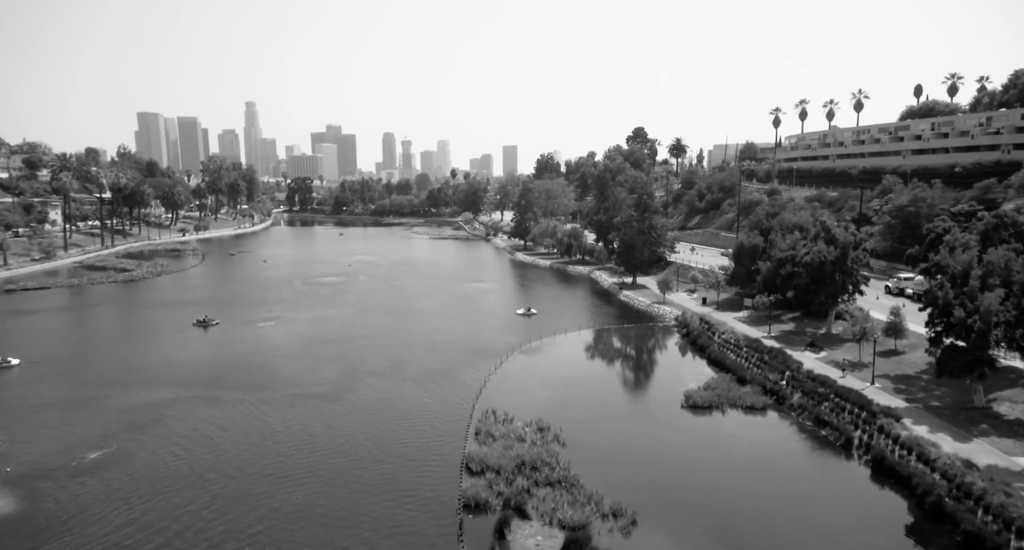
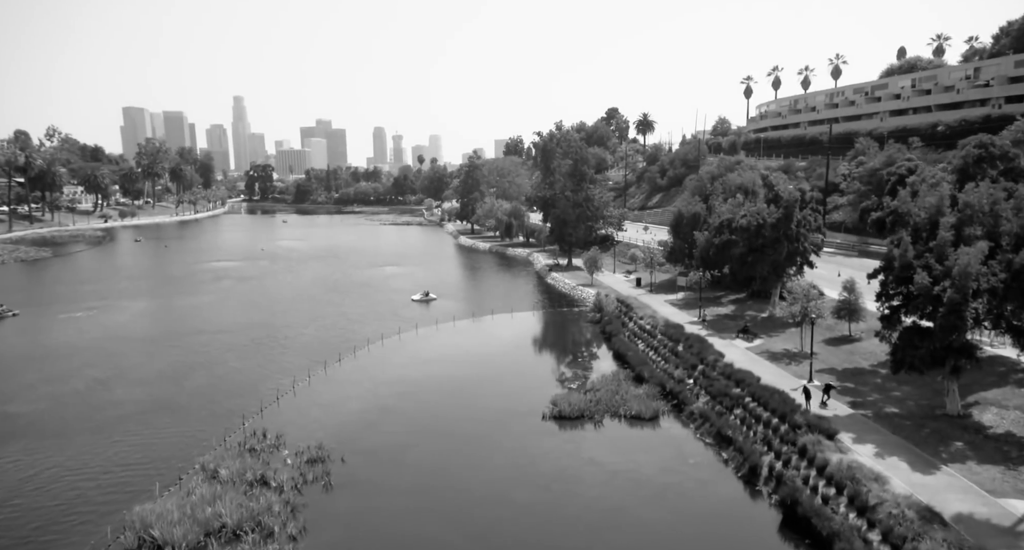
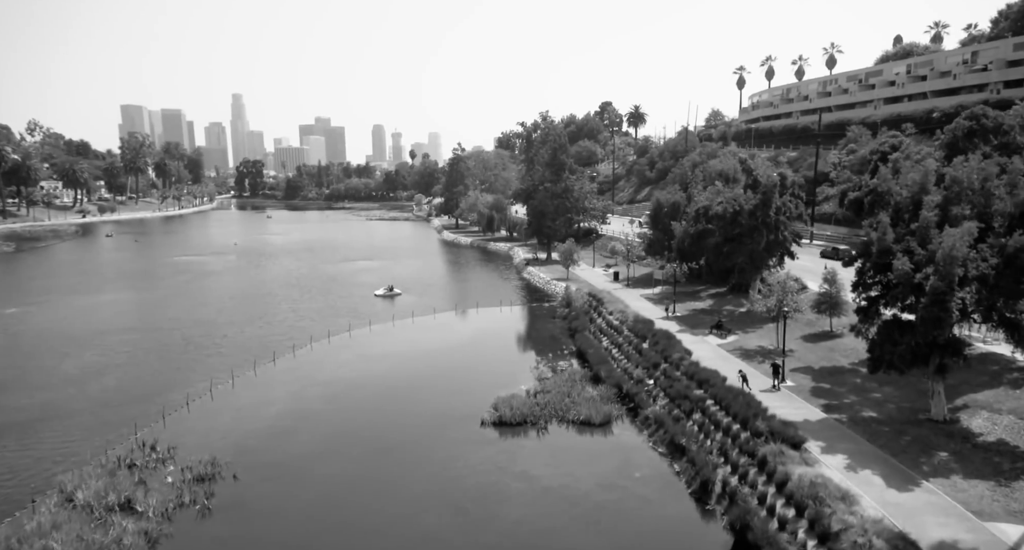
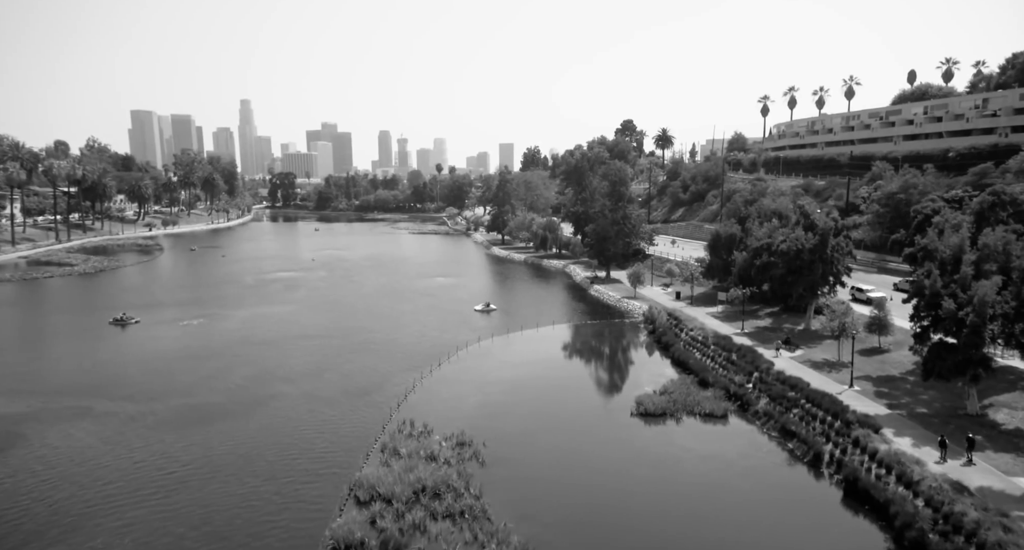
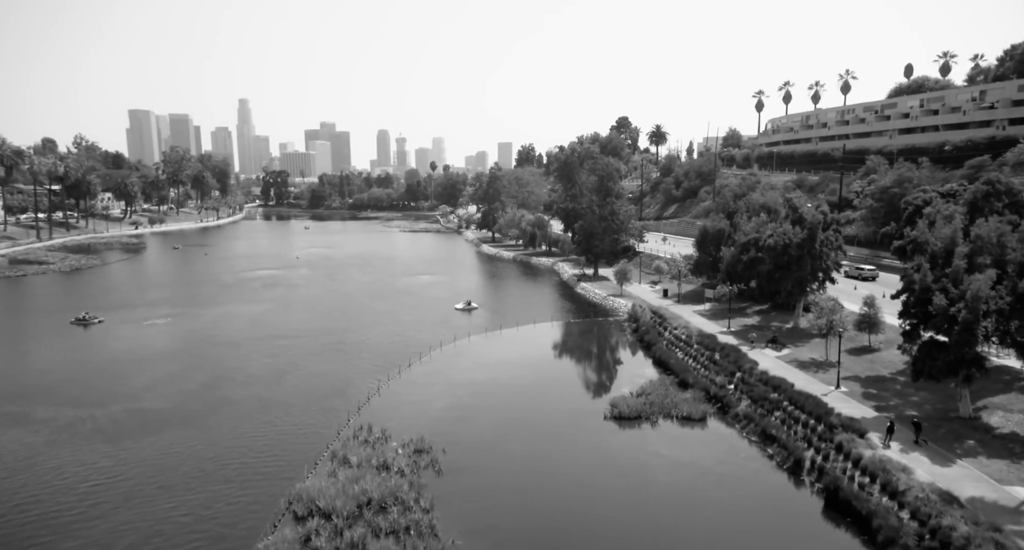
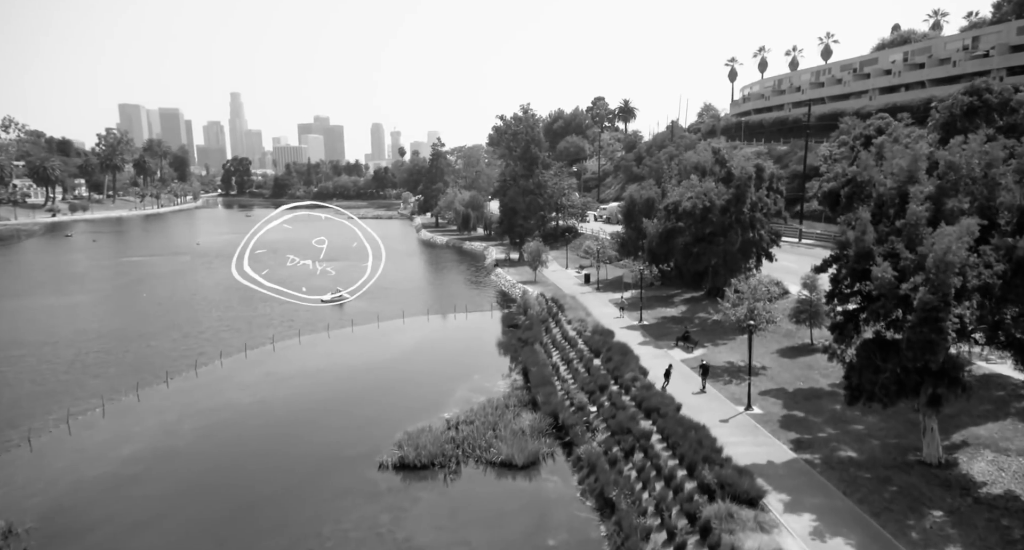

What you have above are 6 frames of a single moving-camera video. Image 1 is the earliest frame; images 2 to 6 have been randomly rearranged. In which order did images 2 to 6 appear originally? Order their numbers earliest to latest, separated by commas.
4, 5, 2, 3, 6
